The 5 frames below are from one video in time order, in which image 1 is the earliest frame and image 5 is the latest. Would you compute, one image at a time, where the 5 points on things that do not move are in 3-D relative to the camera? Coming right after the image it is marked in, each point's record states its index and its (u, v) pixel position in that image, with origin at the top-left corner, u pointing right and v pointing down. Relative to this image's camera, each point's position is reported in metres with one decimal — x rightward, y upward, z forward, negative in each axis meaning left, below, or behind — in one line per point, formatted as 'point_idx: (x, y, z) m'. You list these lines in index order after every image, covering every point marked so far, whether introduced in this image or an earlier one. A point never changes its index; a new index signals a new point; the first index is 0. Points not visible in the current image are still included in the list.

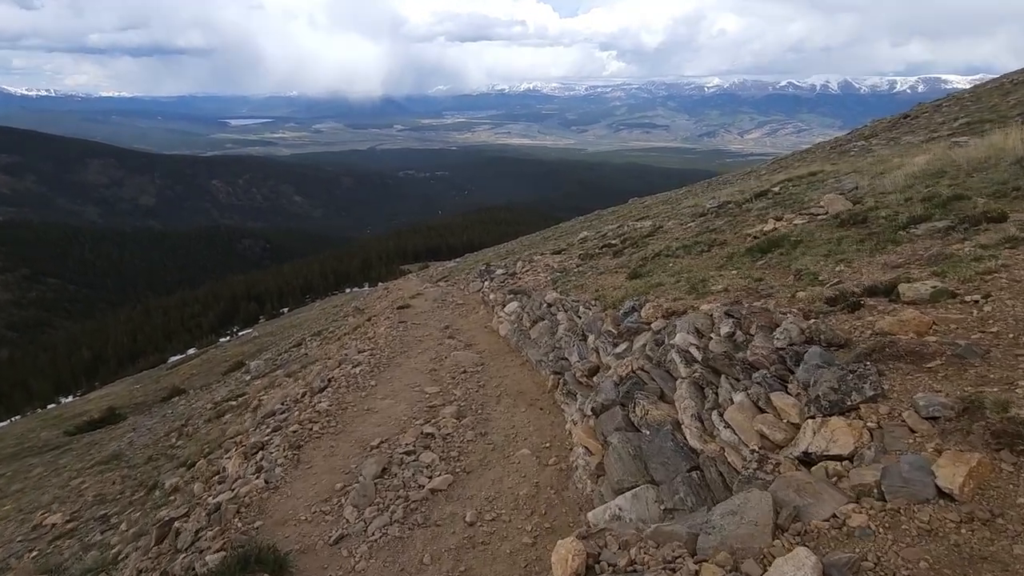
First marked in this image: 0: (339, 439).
0: (-3.3, -3.0, +10.4) m
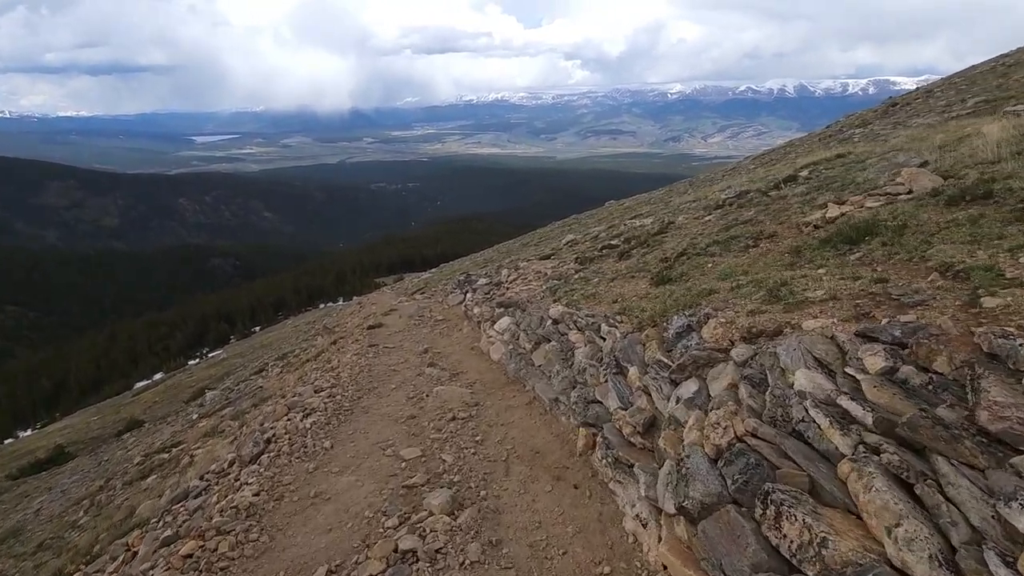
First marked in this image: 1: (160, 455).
0: (-3.0, -3.3, +6.7) m
1: (-12.0, -5.7, +18.3) m
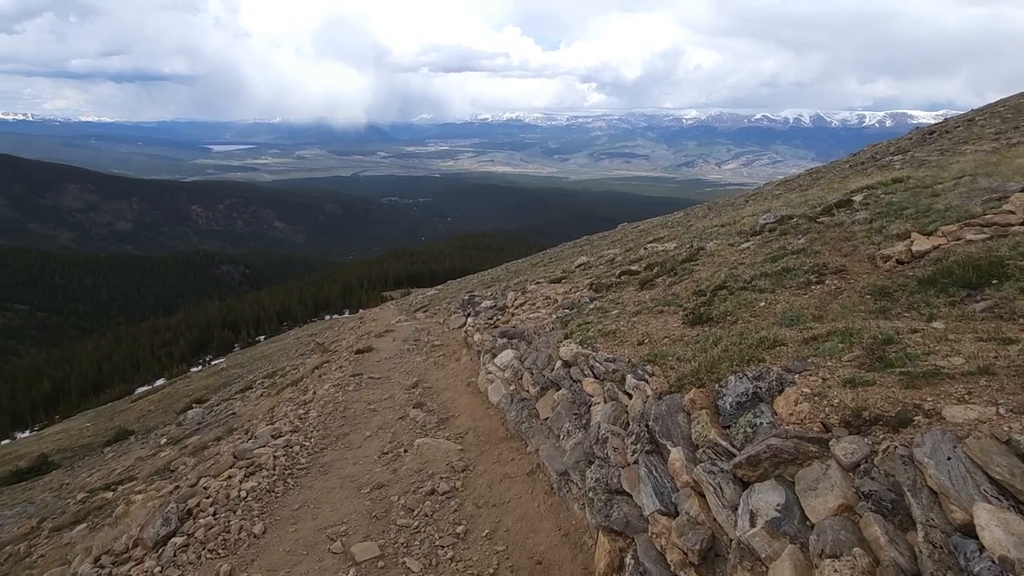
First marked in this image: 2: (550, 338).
0: (-3.2, -3.6, +4.3) m
1: (-12.0, -6.0, +16.0) m
2: (+1.0, -1.3, +13.7) m
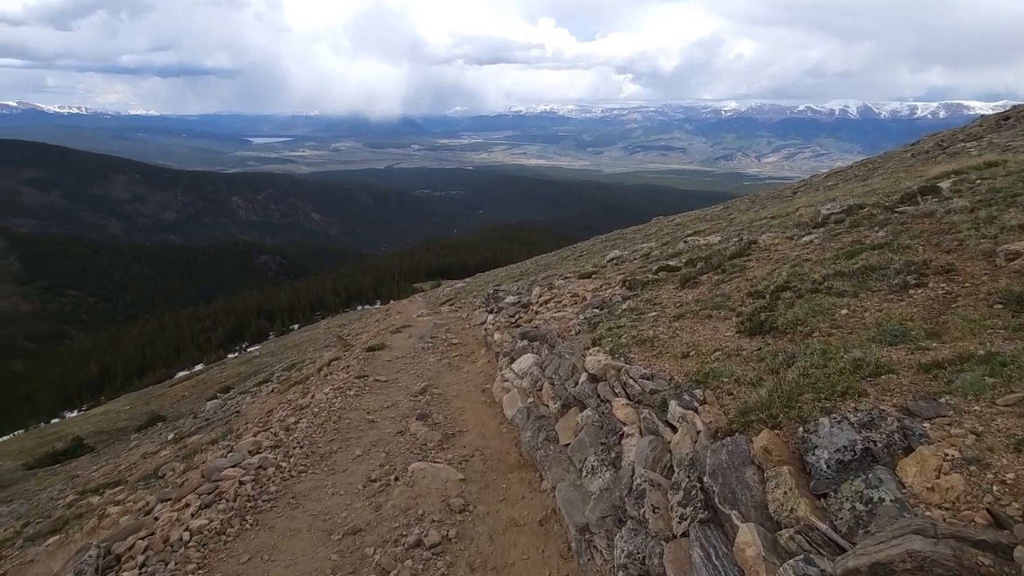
0: (-3.3, -3.6, +2.7) m
1: (-11.5, -5.7, +14.9) m
2: (+1.4, -1.2, +11.9) m
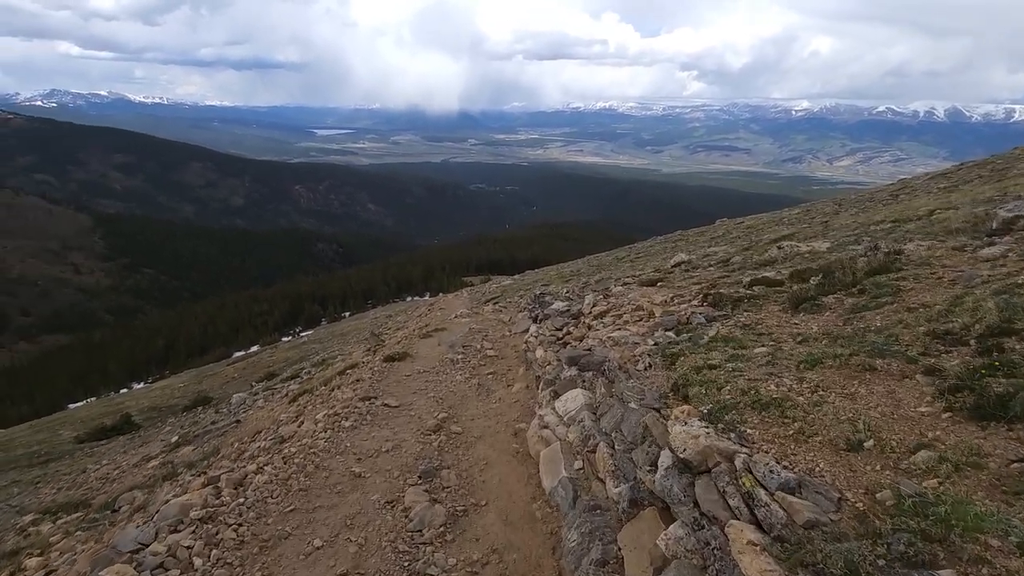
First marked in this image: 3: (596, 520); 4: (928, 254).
0: (-3.6, -3.7, -0.3) m
1: (-10.7, -5.4, +12.5) m
2: (+2.1, -1.5, +8.3) m
3: (+0.8, -2.6, +6.1) m
4: (+7.7, +0.6, +10.2) m
